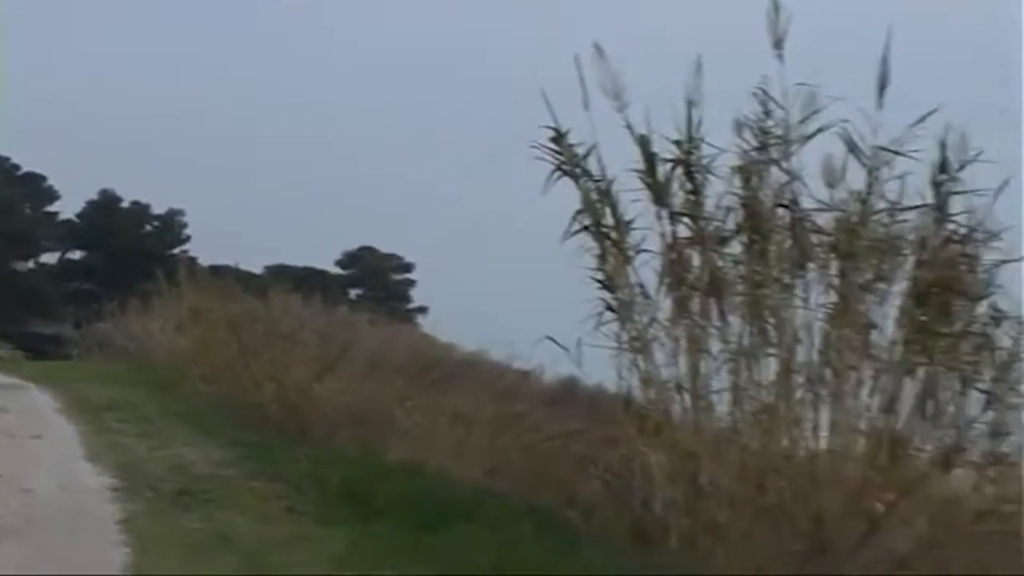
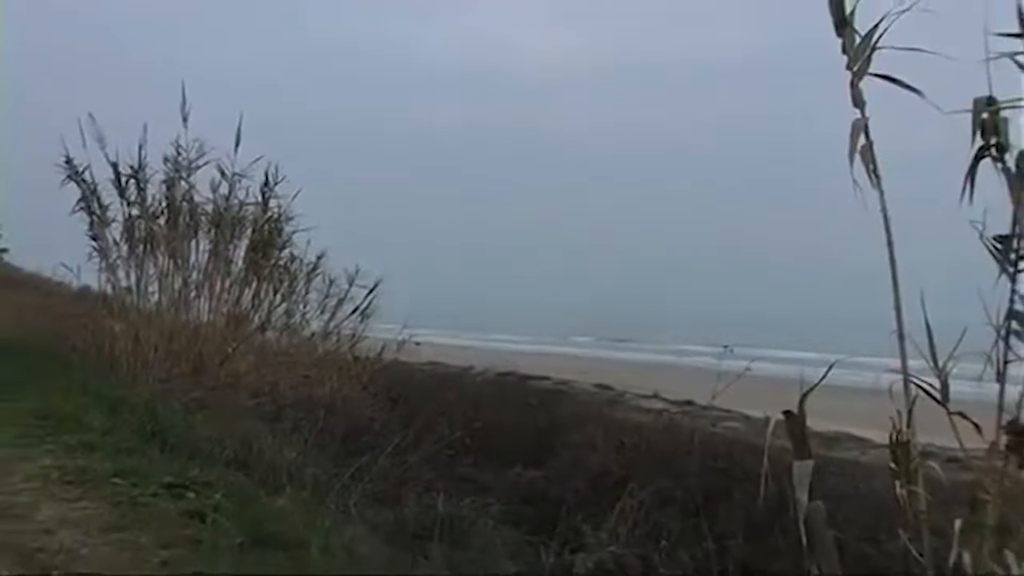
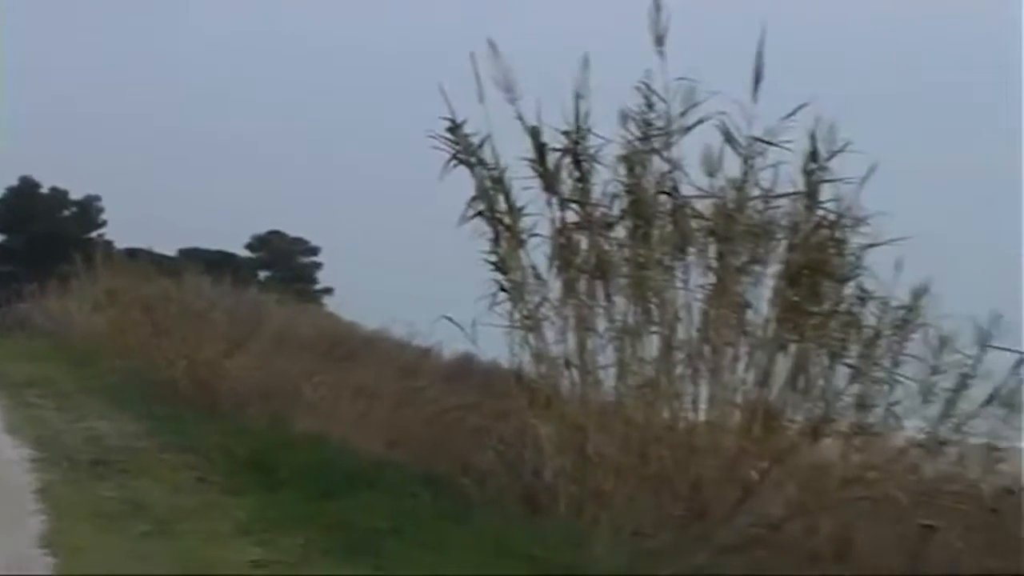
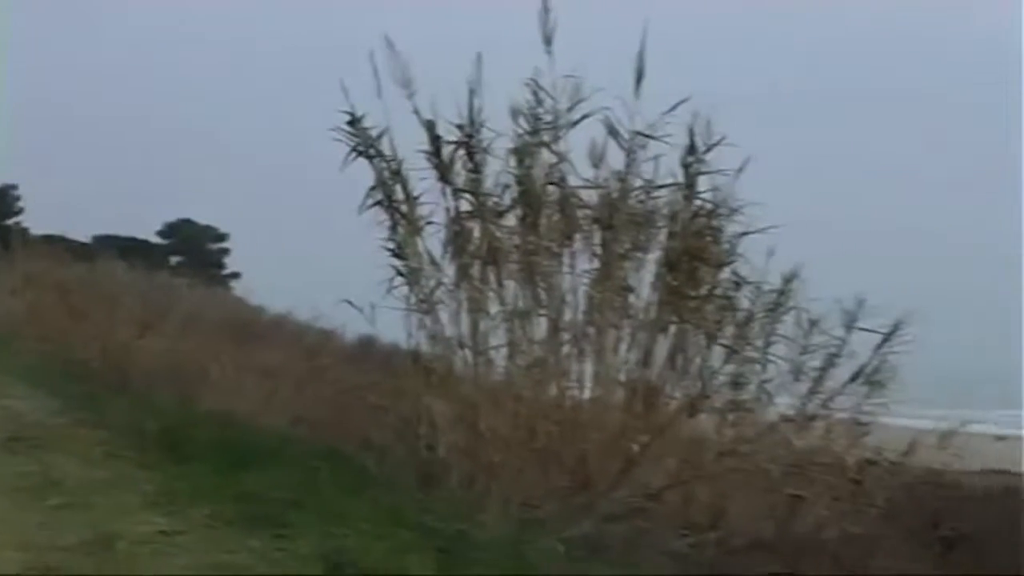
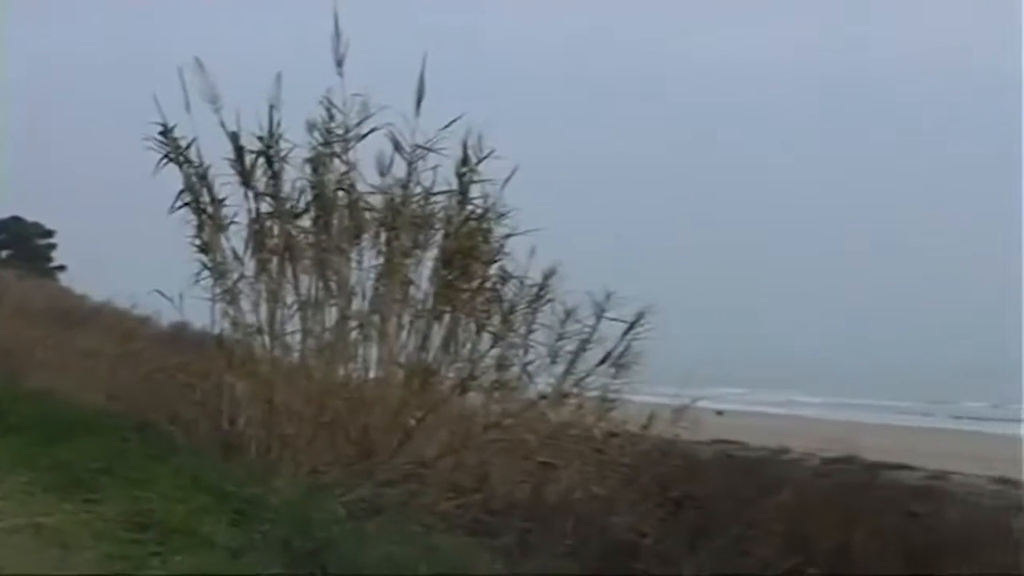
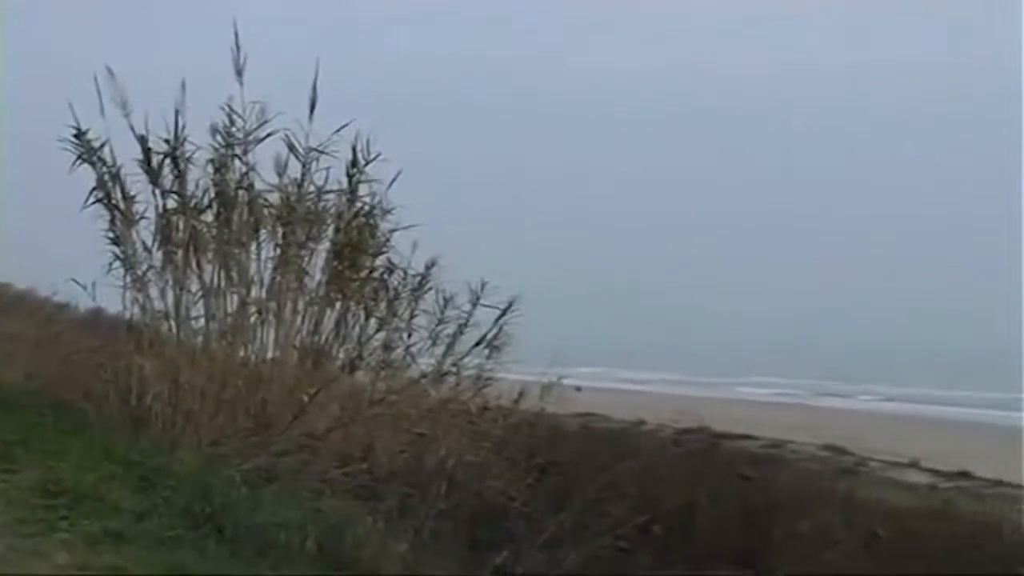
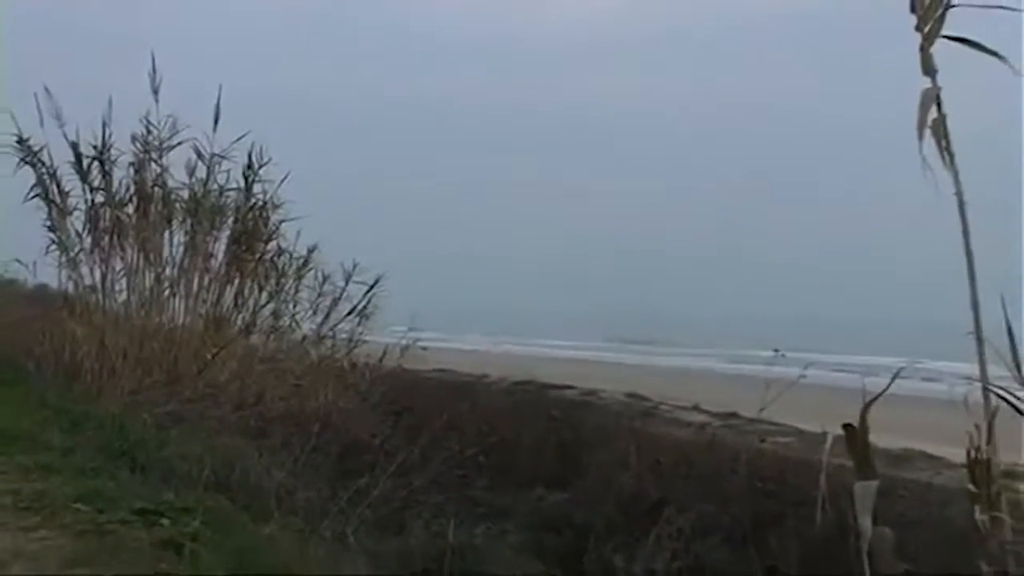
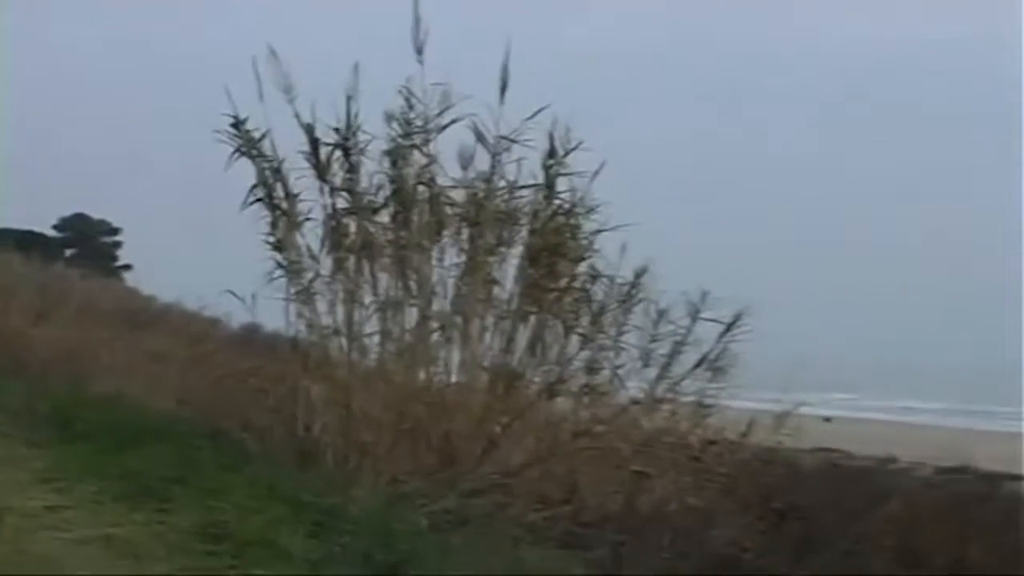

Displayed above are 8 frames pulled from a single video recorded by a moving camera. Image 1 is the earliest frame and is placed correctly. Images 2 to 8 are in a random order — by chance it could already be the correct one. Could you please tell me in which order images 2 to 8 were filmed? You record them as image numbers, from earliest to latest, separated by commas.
3, 4, 8, 5, 6, 7, 2
